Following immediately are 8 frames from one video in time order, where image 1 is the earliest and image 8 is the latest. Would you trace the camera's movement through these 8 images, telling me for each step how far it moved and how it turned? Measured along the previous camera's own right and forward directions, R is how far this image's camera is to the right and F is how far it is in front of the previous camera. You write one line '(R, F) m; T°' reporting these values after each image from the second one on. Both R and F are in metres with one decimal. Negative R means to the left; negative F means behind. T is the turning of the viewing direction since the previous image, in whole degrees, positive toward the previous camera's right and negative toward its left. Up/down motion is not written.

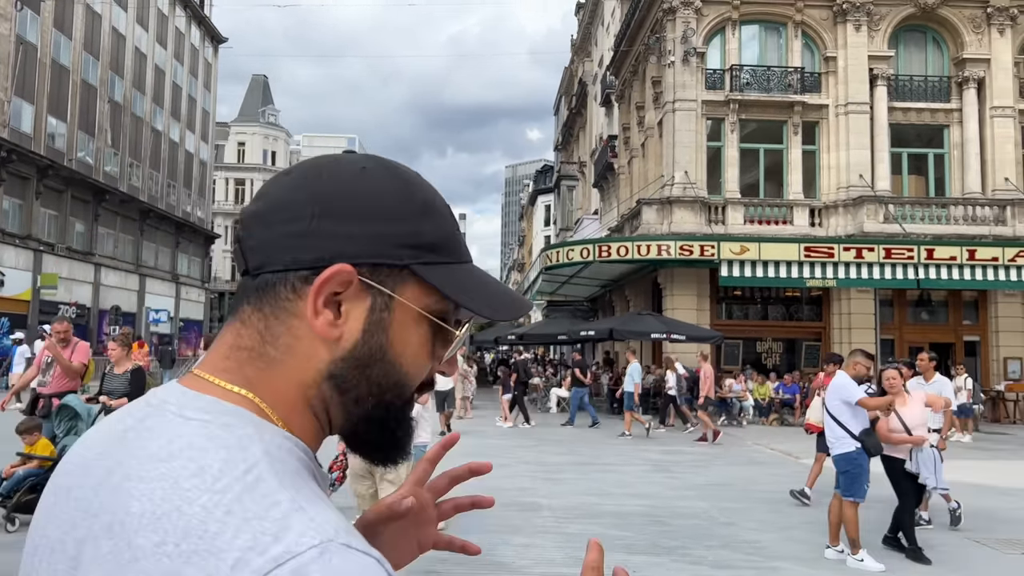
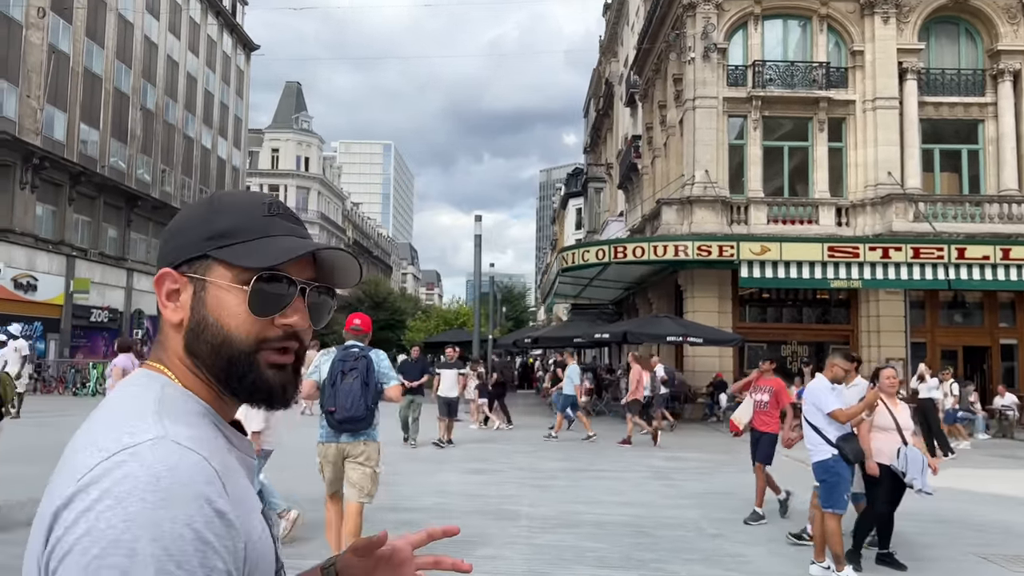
(+0.6, +0.4) m; -3°
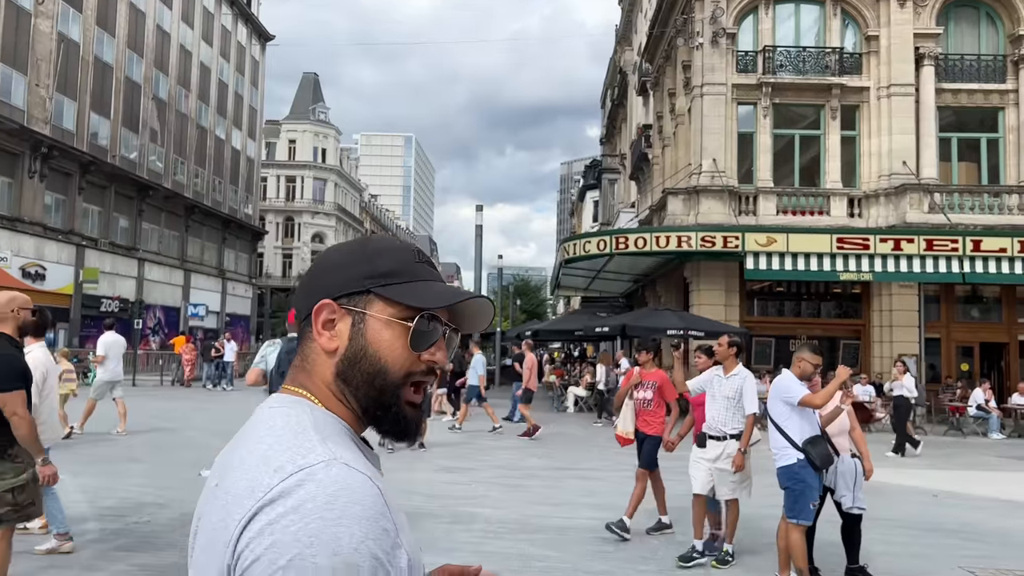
(+0.6, +0.5) m; -1°
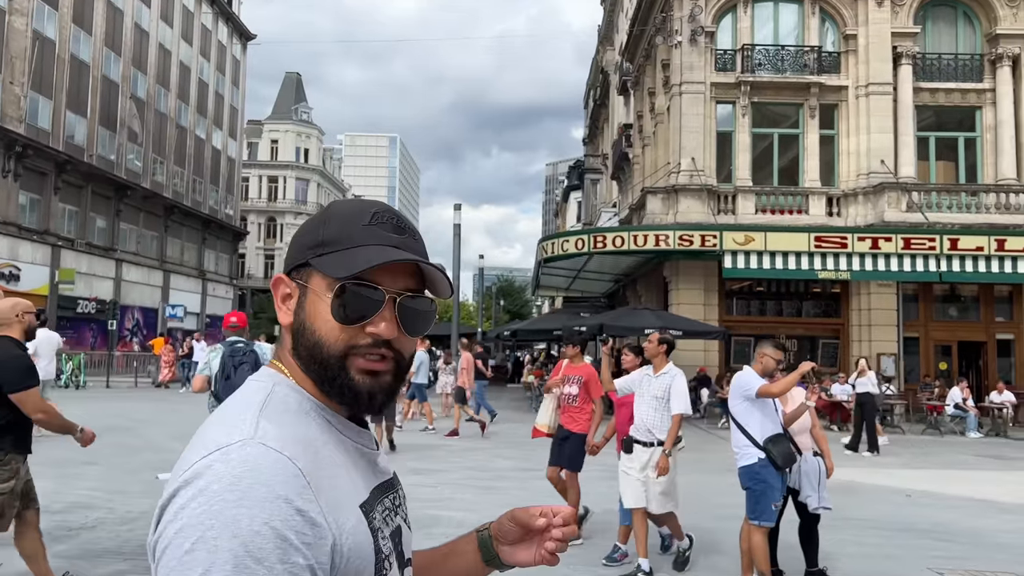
(+0.2, +0.2) m; +1°
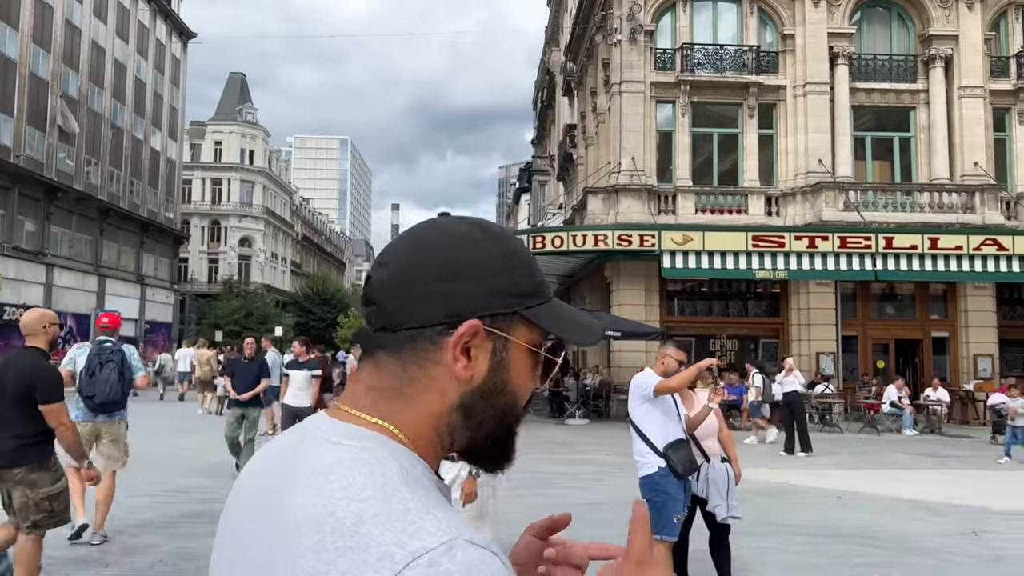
(+0.4, +0.4) m; +3°
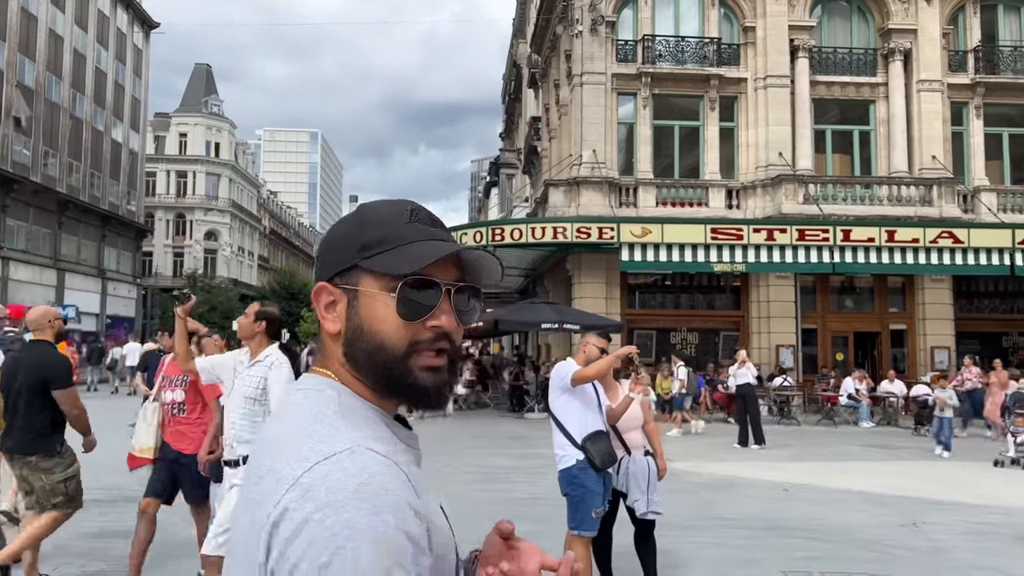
(+0.3, +0.2) m; +2°
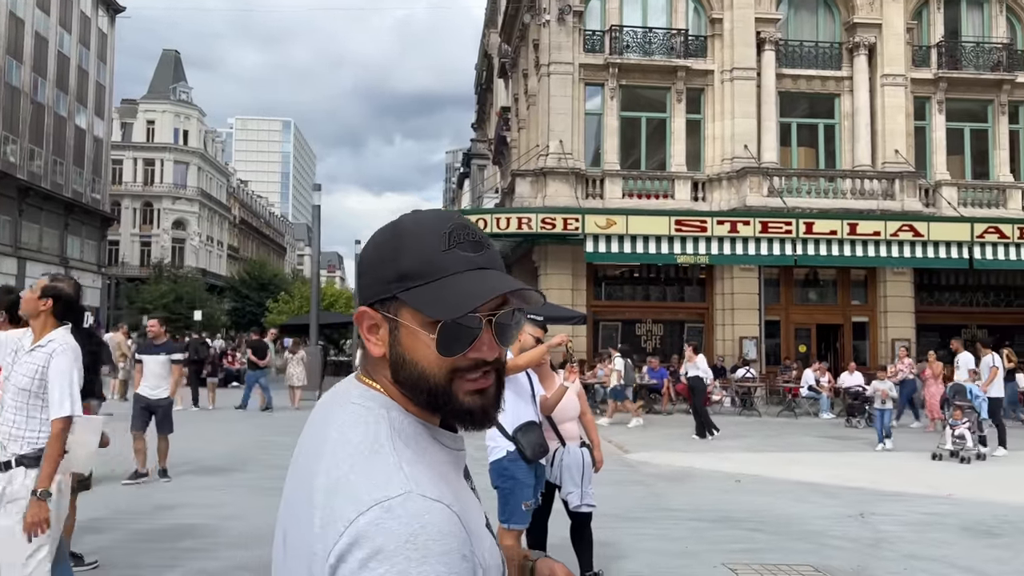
(+0.2, +0.1) m; +2°
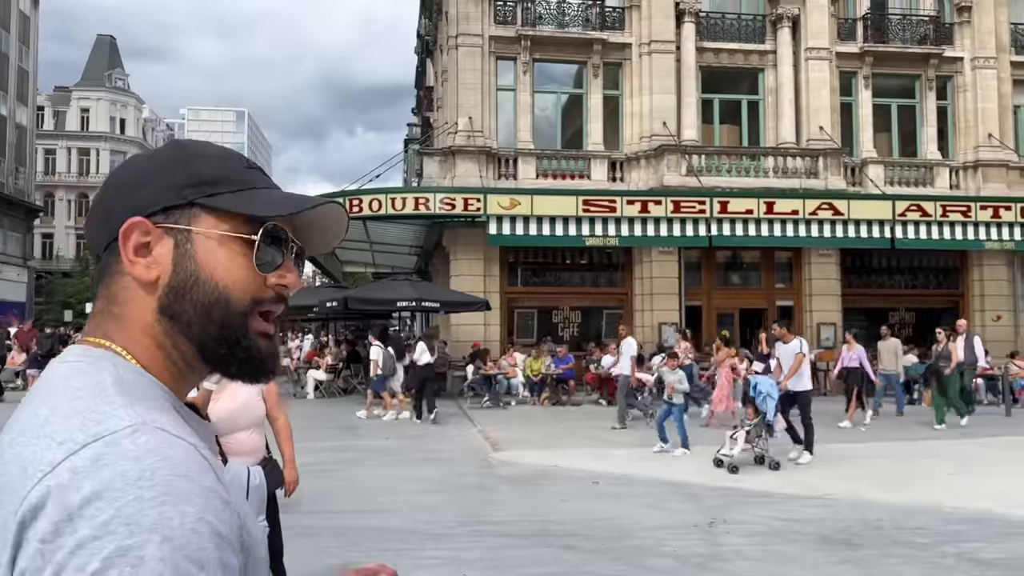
(+1.4, +1.2) m; +2°
